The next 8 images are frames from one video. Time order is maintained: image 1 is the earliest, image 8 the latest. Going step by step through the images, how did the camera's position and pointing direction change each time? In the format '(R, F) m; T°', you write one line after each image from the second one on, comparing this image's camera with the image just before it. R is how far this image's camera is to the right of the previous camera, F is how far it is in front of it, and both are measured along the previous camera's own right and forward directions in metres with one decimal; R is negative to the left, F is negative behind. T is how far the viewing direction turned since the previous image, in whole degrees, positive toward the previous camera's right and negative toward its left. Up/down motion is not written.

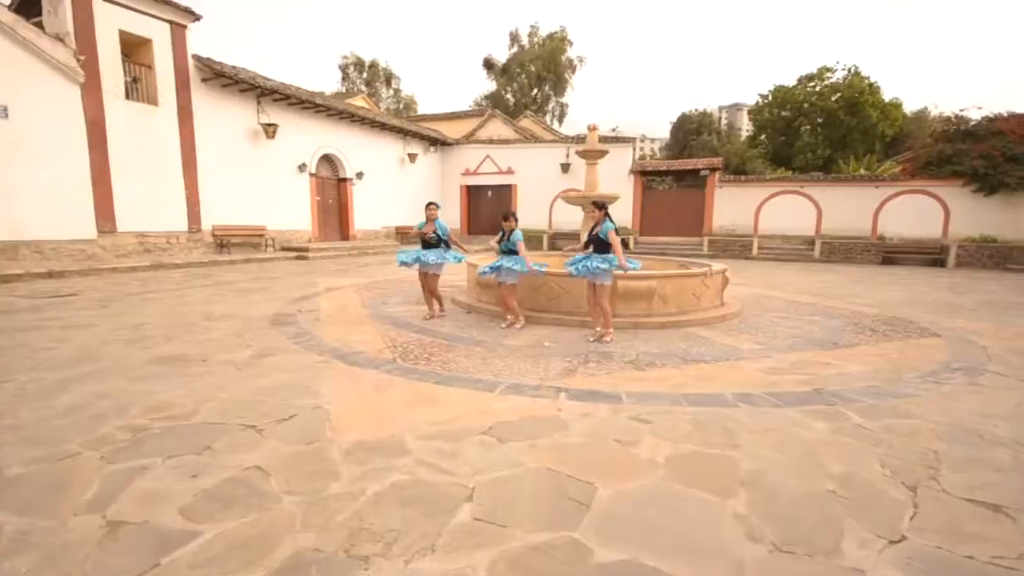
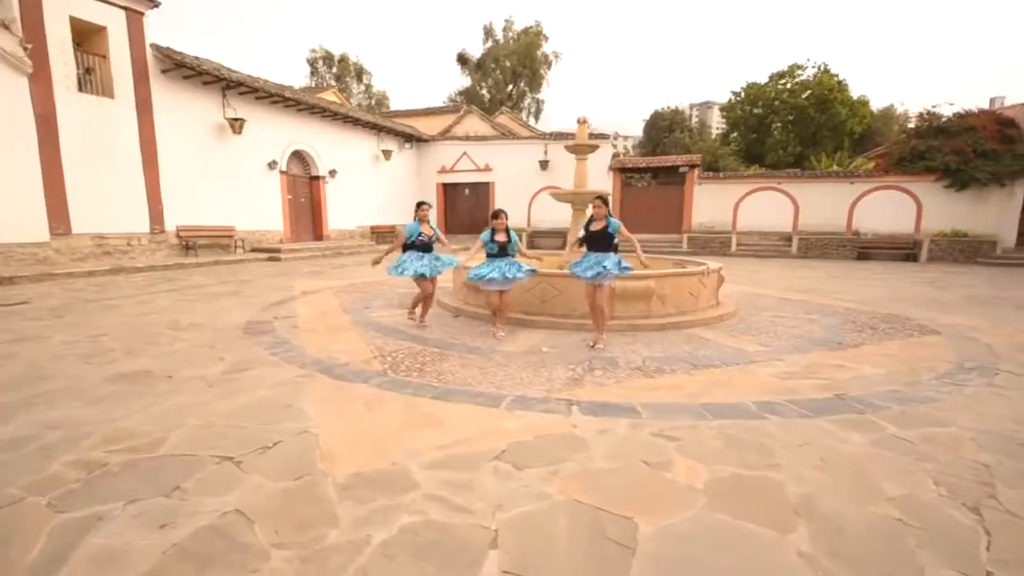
(-0.2, +0.3) m; +3°
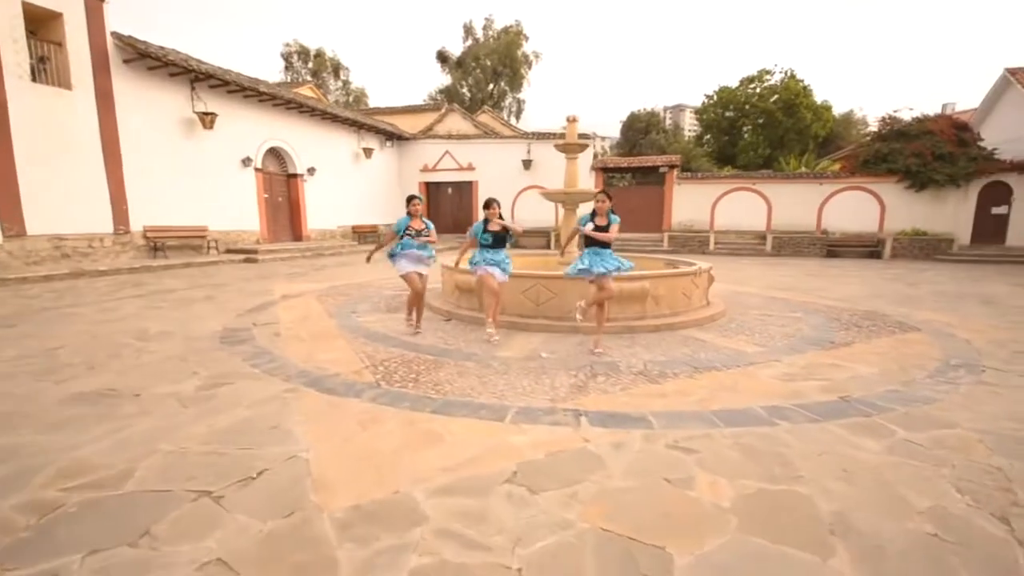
(-0.2, +0.2) m; +3°
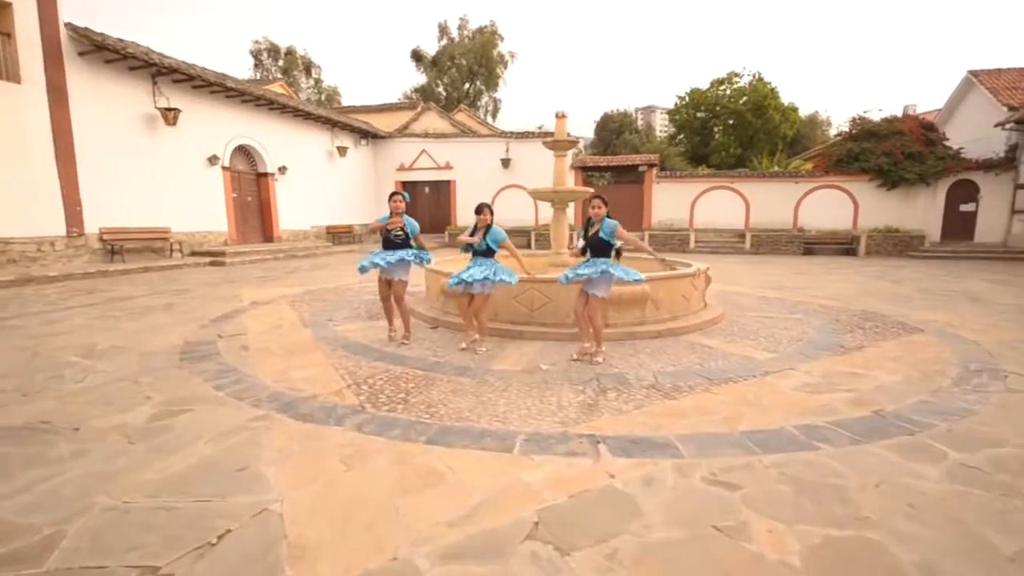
(-0.2, +0.4) m; +3°
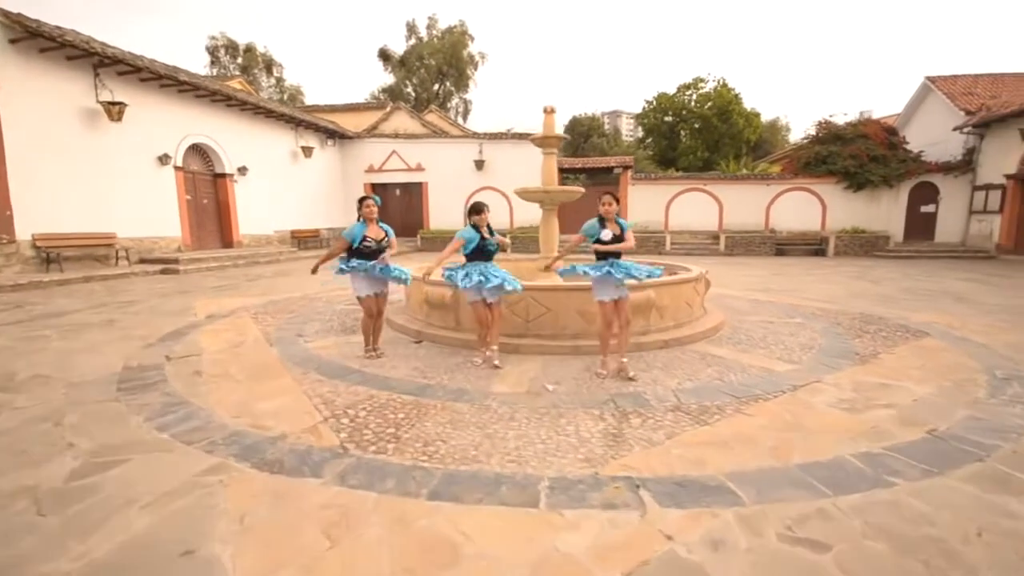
(-0.2, +0.5) m; +4°
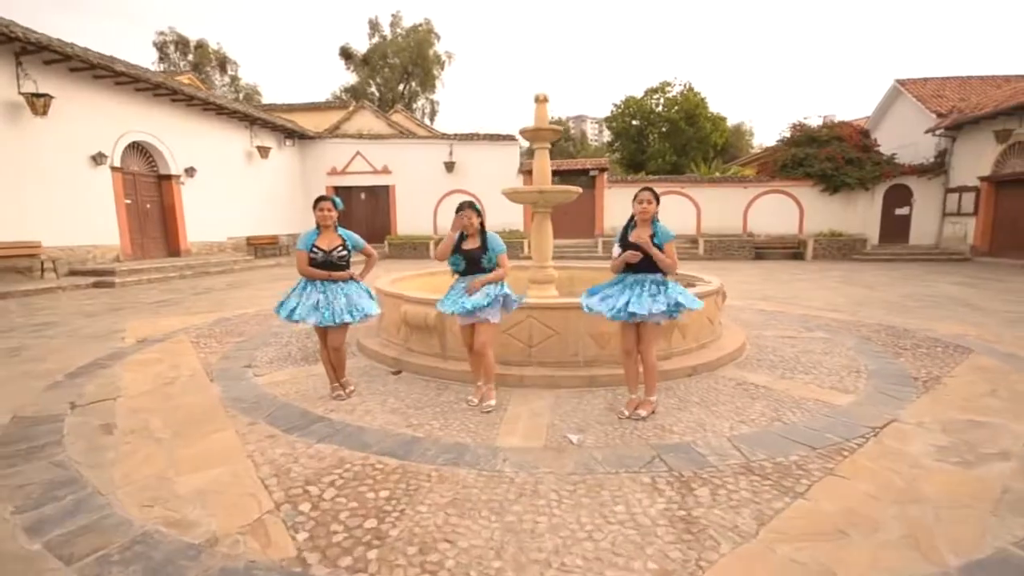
(-0.3, +0.8) m; +4°
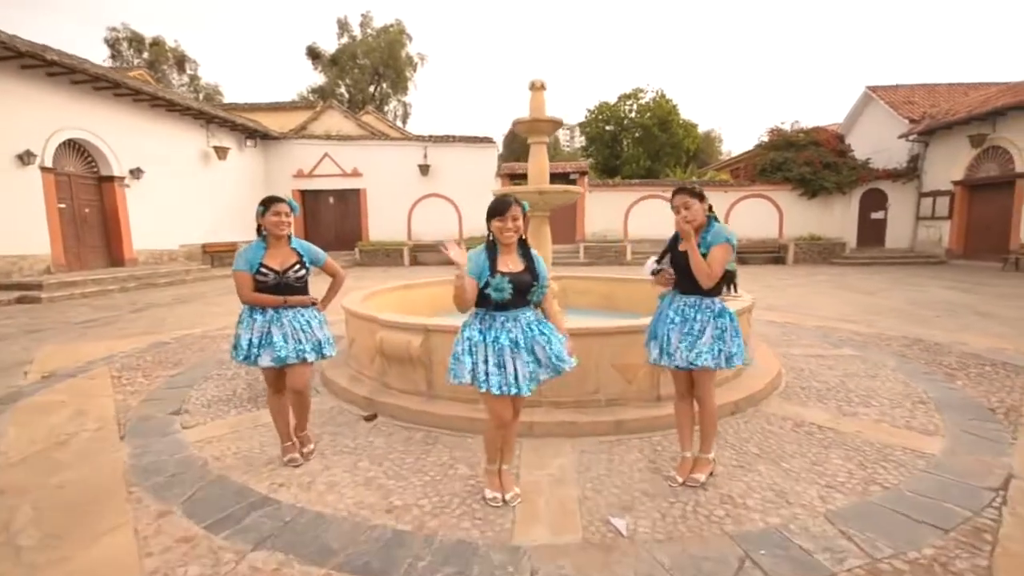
(-0.2, +0.8) m; +3°
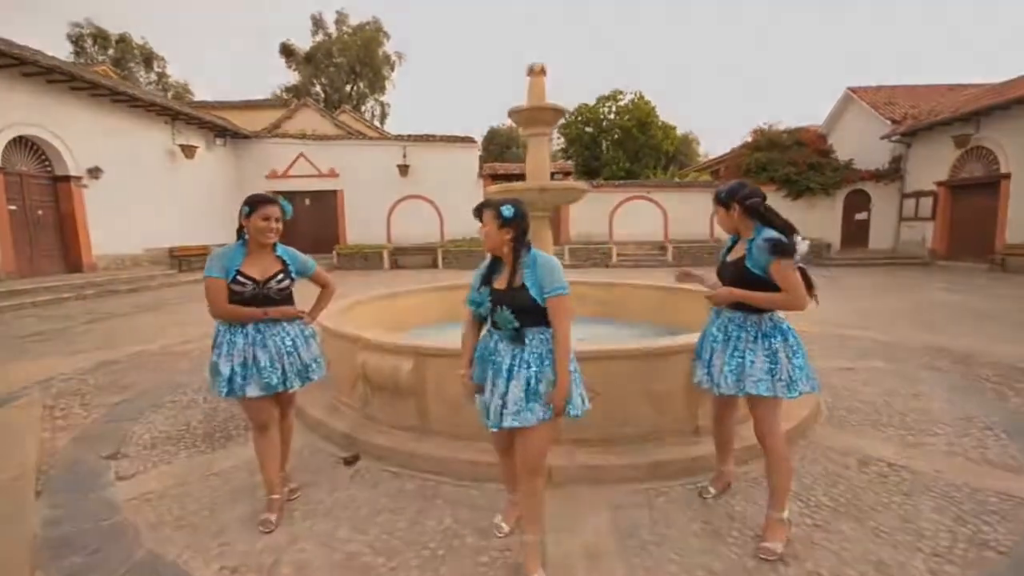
(-0.2, +0.6) m; +2°
